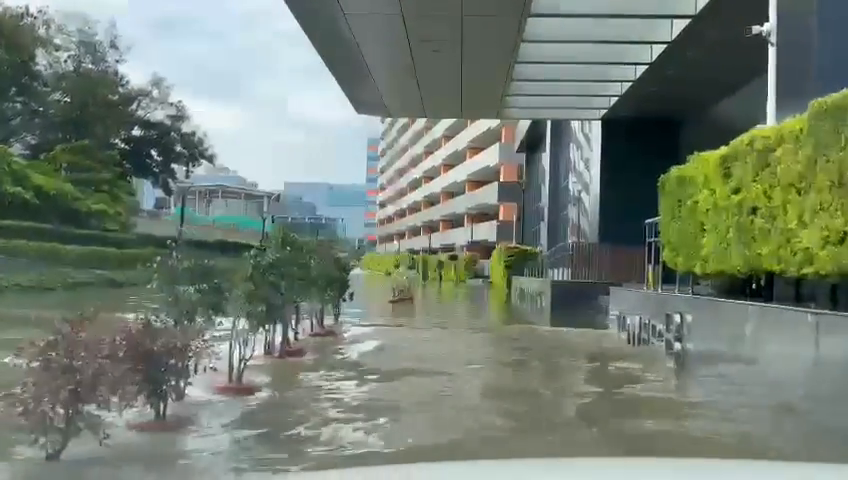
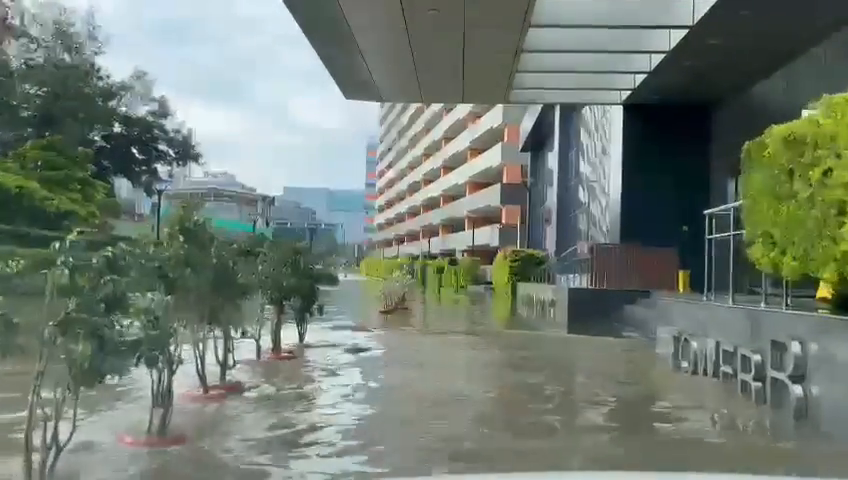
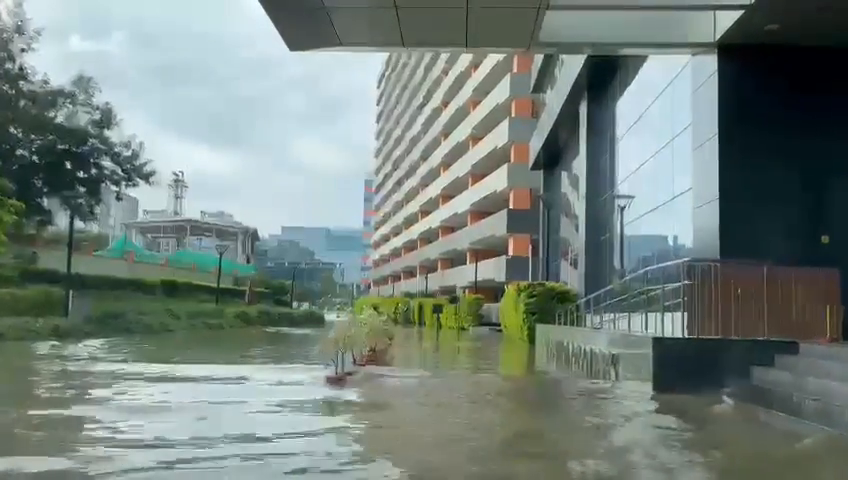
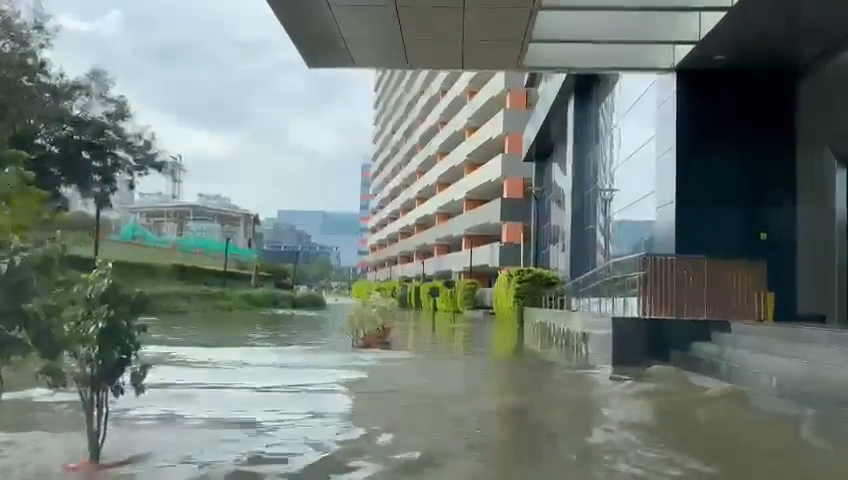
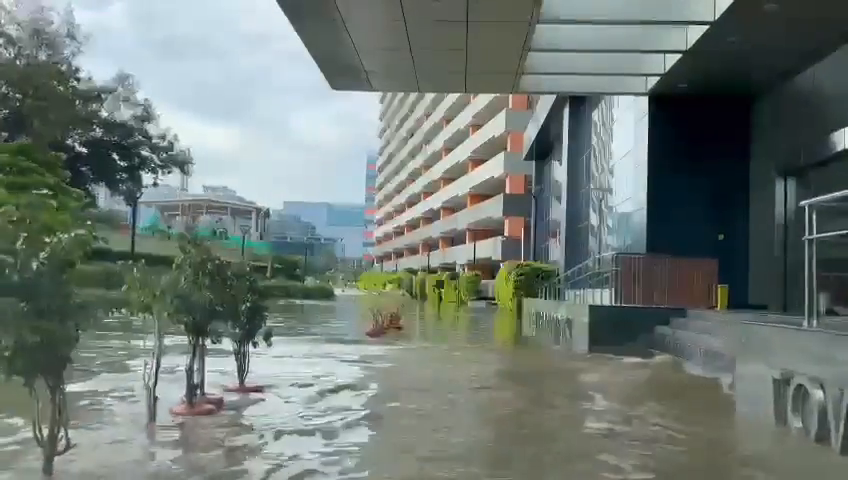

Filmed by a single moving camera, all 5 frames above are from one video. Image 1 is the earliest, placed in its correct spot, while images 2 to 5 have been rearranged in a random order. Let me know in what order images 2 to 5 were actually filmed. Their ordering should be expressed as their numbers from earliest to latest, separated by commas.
2, 5, 4, 3
